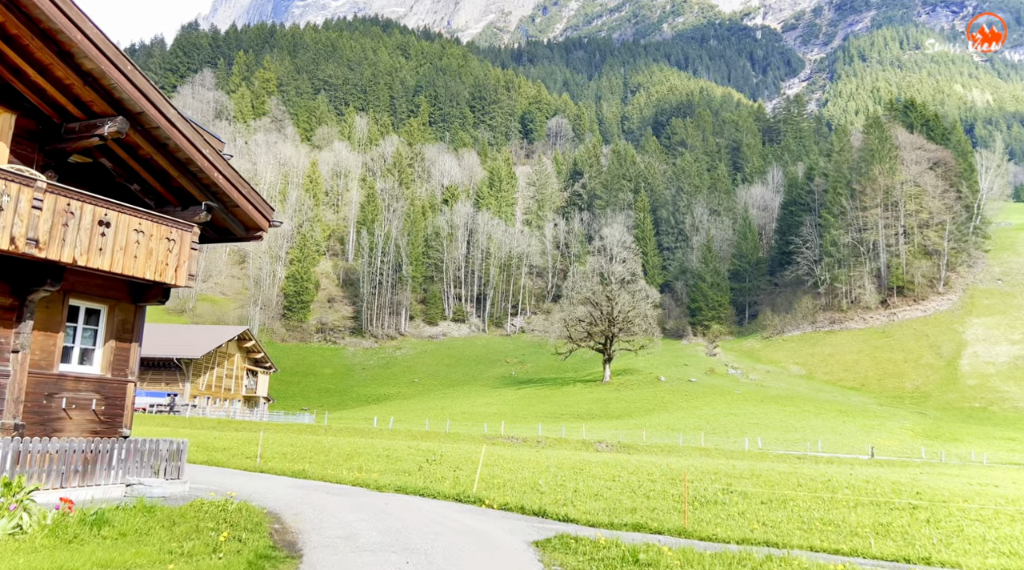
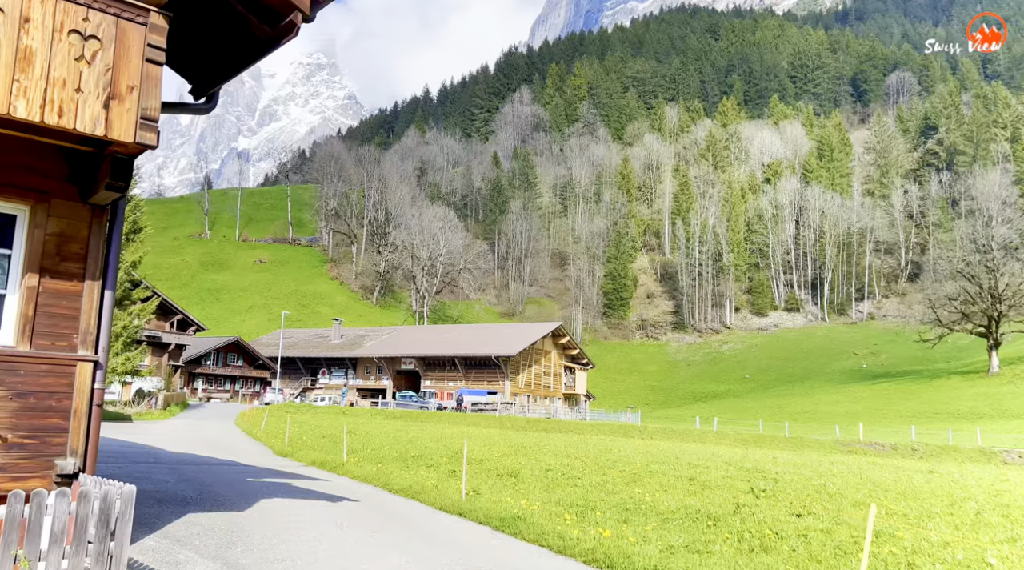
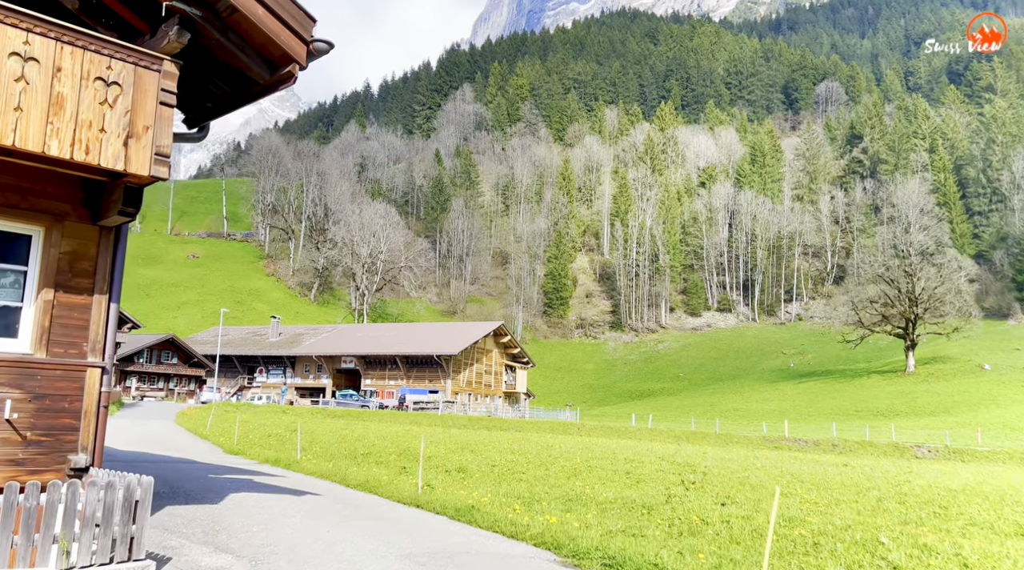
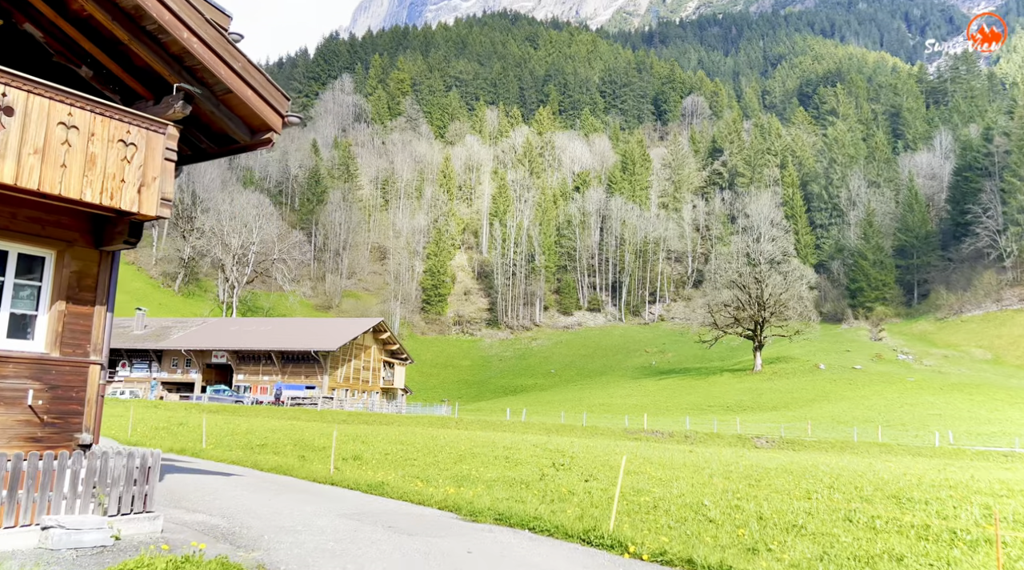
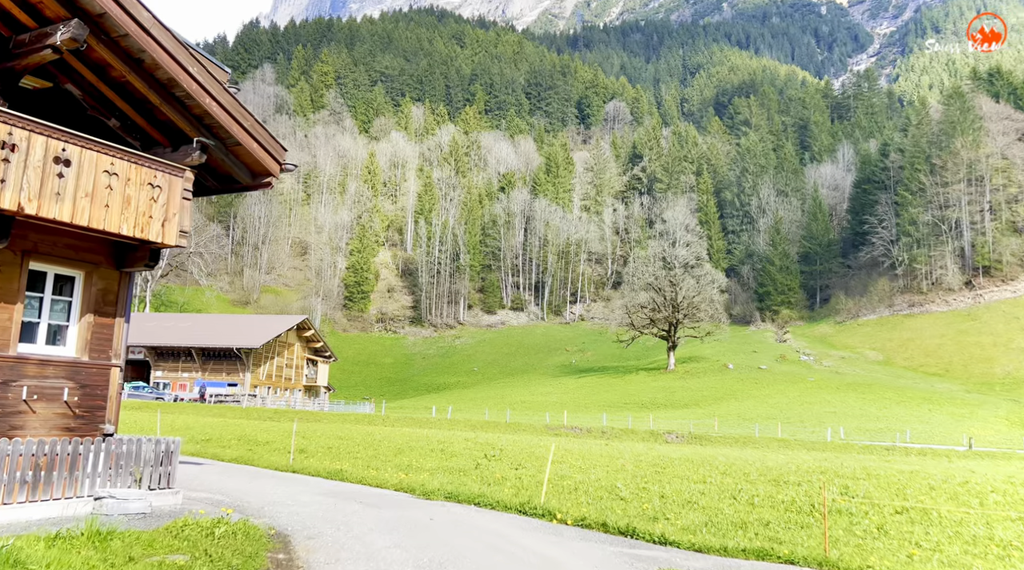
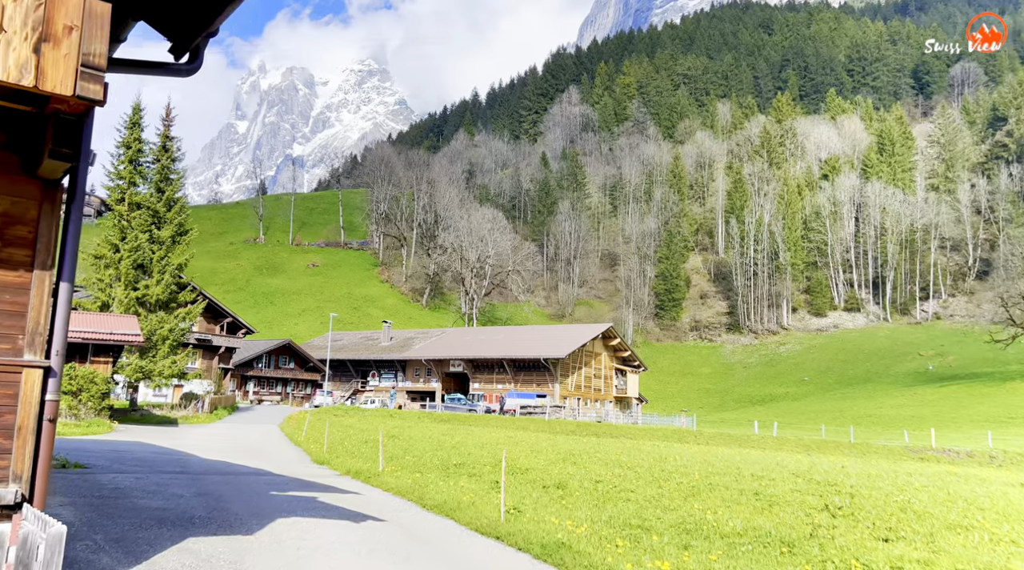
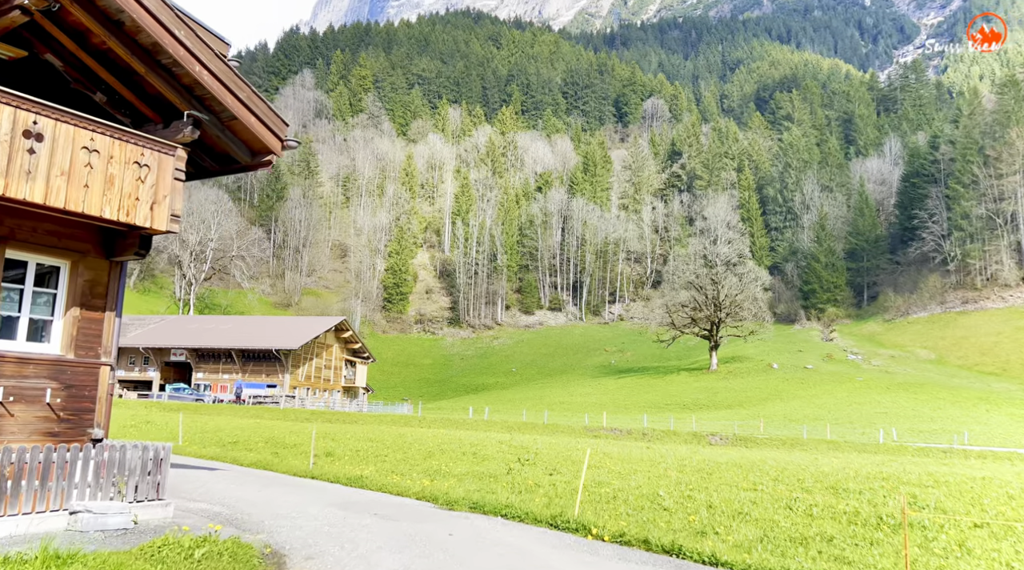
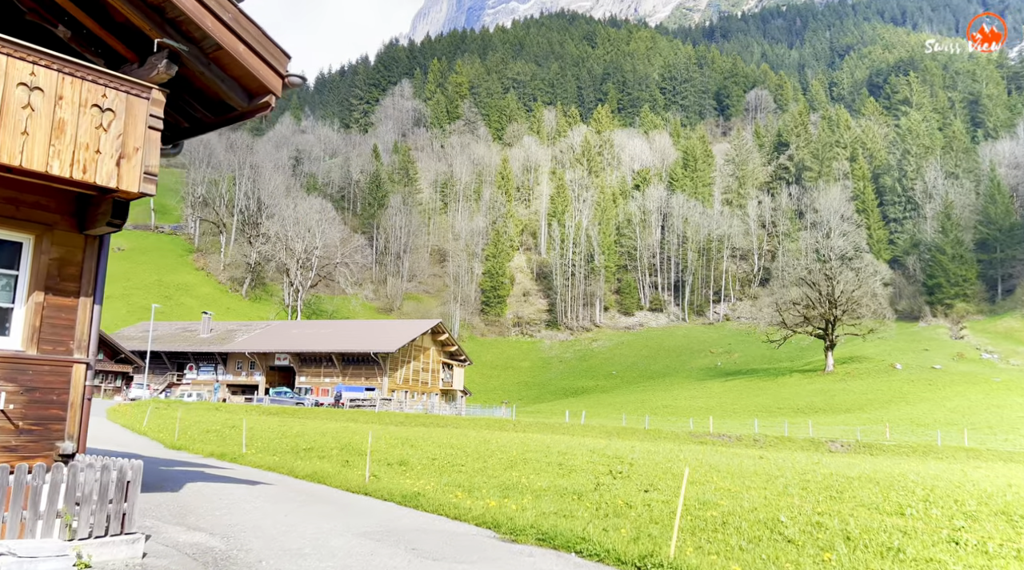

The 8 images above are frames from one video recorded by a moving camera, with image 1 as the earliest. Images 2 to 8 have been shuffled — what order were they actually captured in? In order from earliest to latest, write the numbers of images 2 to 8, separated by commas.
5, 7, 4, 8, 3, 2, 6
